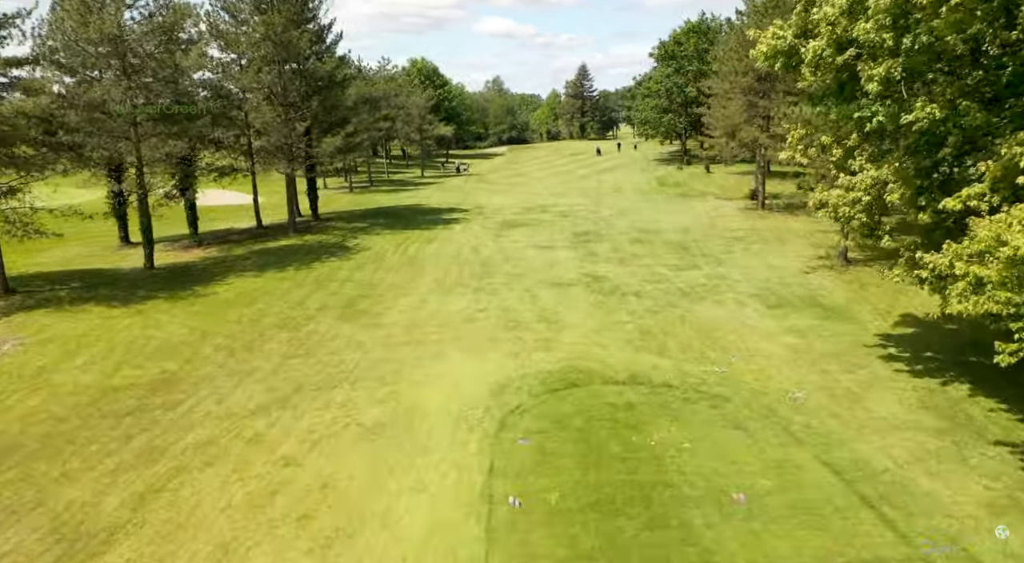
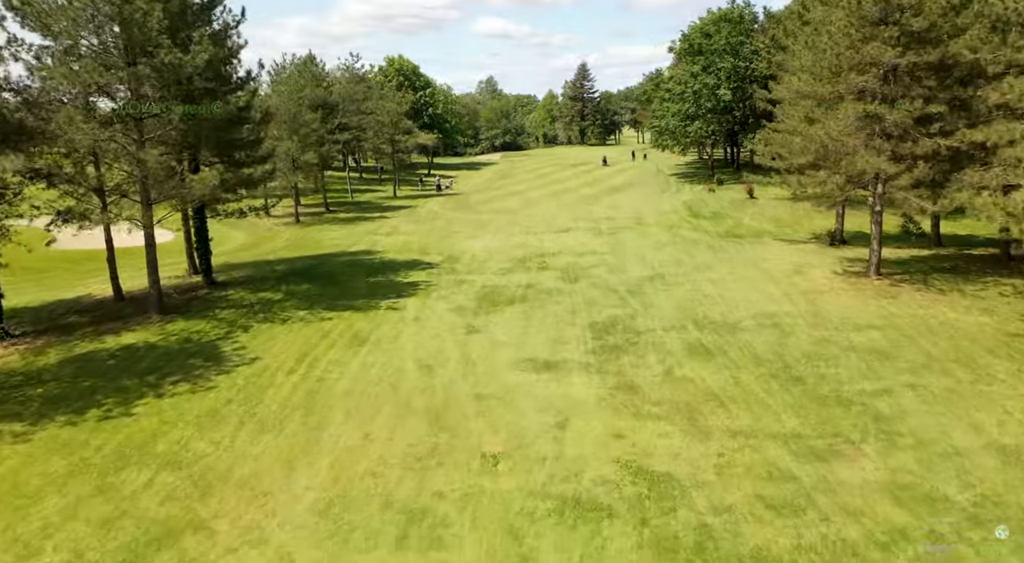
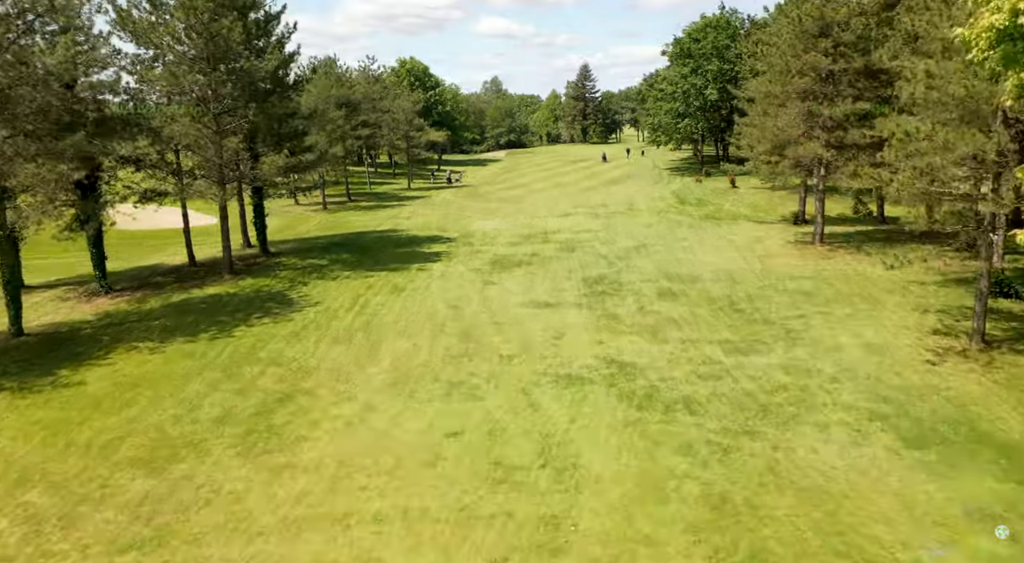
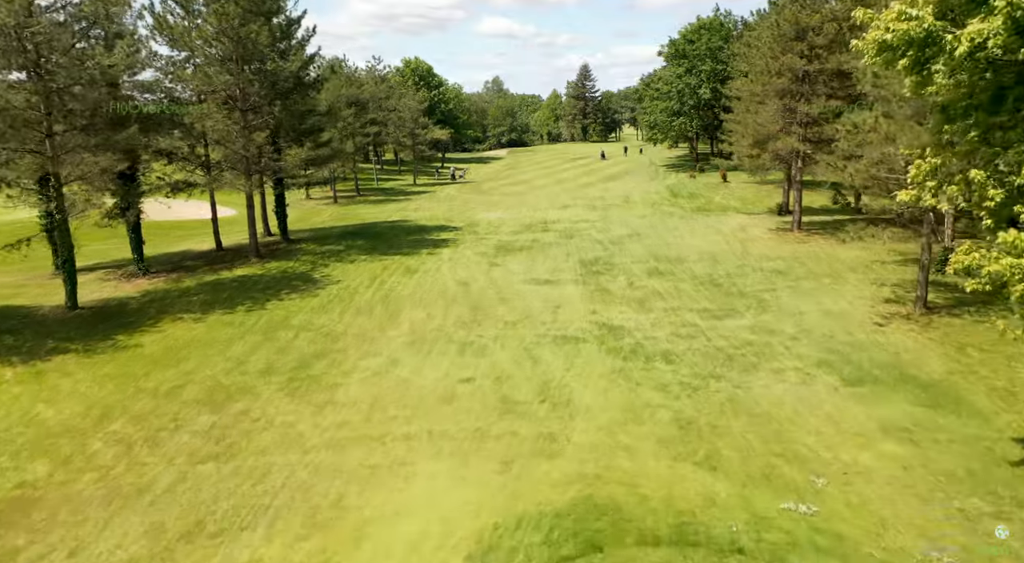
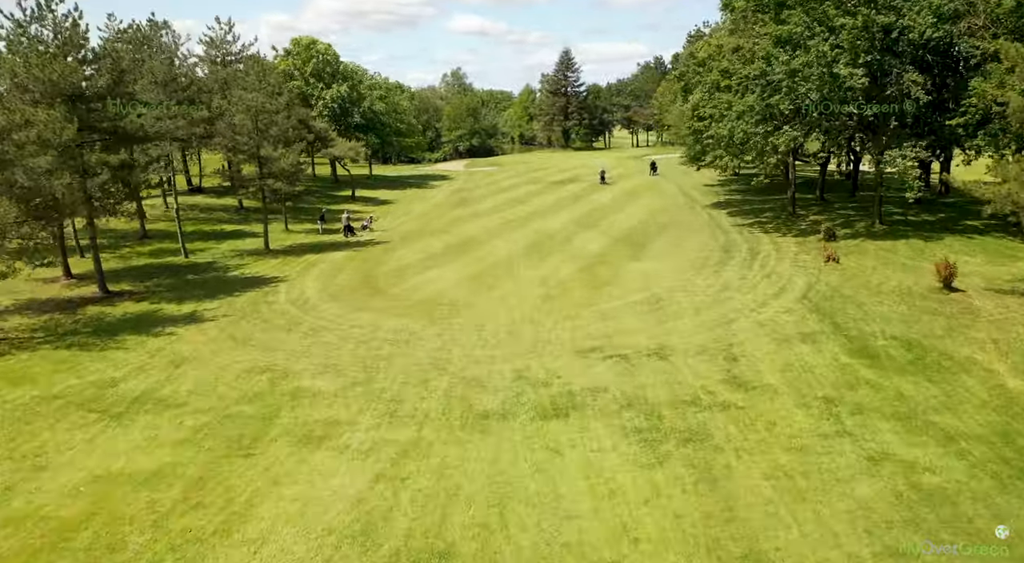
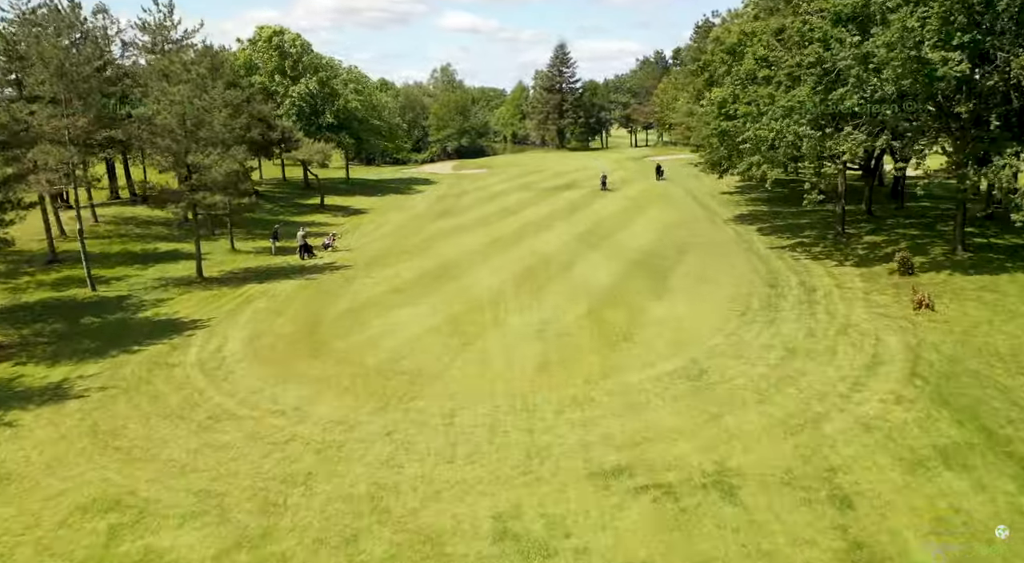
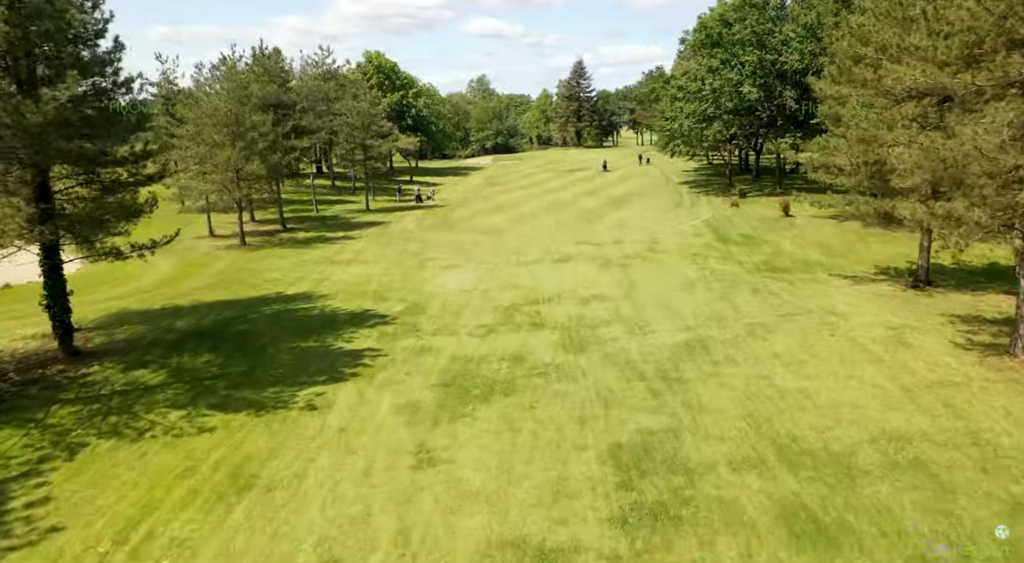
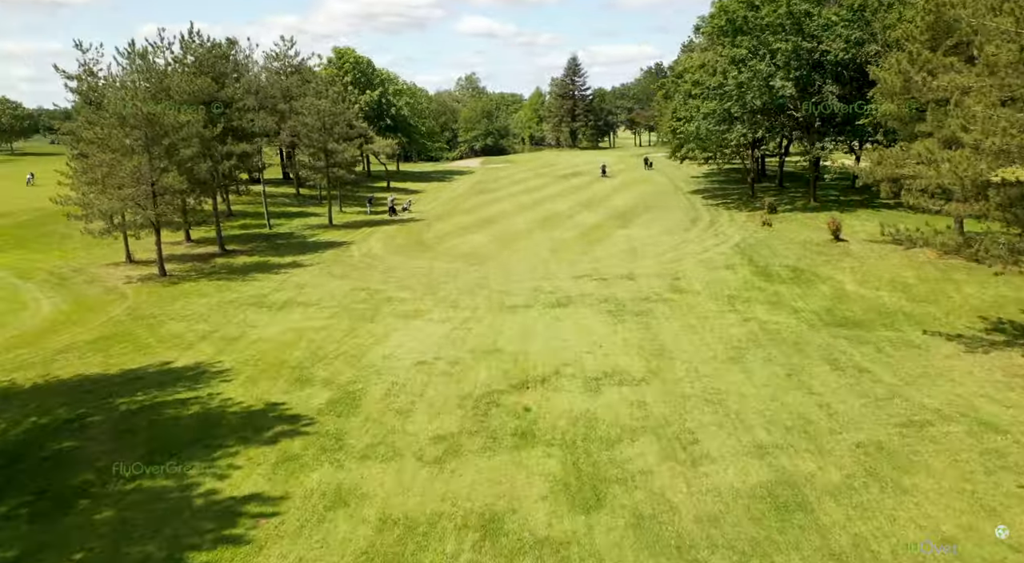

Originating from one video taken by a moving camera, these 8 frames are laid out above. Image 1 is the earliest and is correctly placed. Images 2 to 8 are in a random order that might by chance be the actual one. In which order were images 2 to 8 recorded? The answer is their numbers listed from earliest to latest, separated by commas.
4, 3, 2, 7, 8, 5, 6
